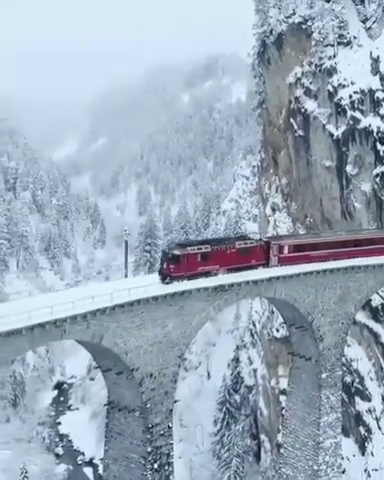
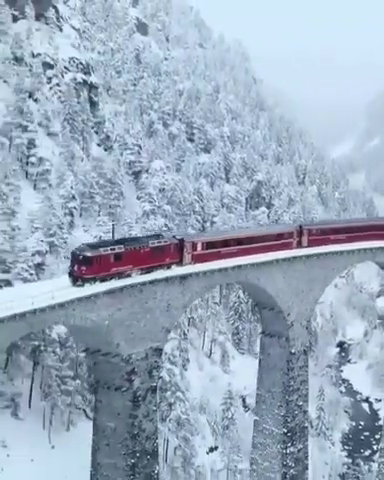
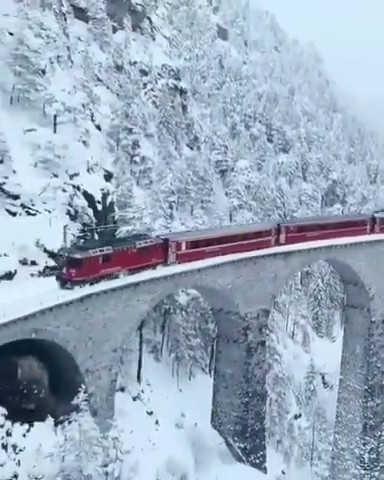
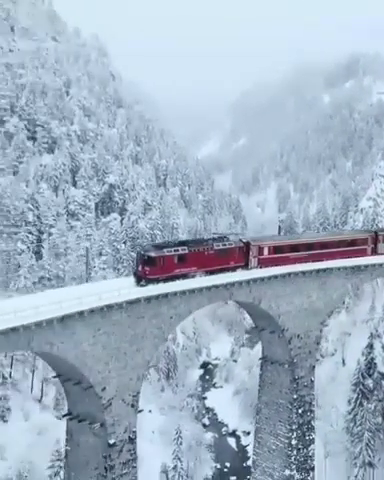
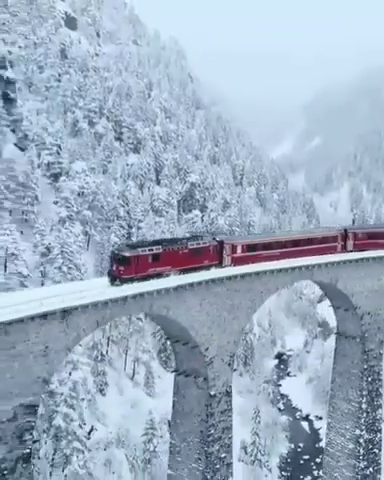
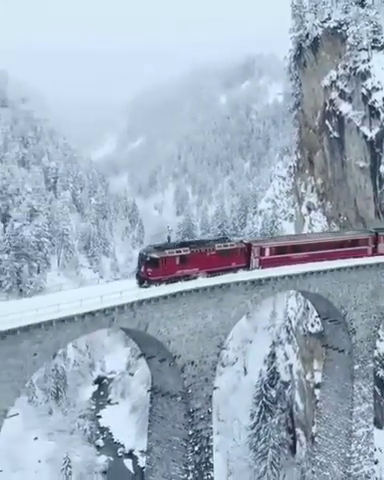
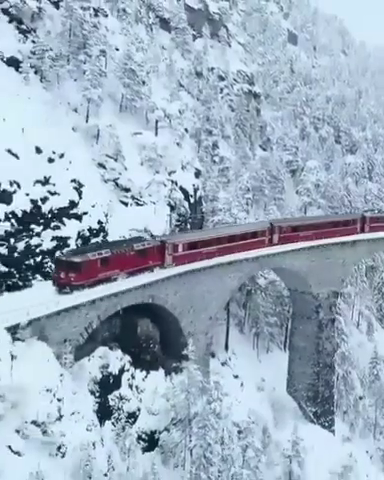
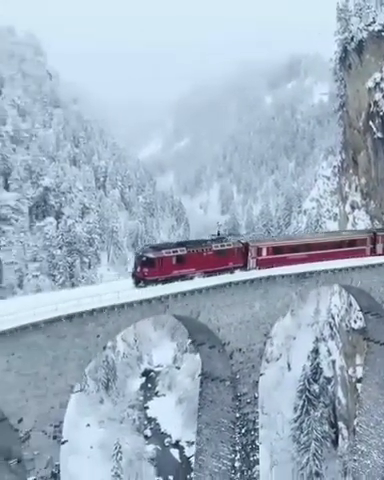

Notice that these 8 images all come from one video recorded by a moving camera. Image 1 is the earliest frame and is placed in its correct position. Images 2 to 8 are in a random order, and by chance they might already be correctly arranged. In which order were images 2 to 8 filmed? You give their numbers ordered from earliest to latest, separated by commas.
6, 8, 4, 5, 2, 3, 7
